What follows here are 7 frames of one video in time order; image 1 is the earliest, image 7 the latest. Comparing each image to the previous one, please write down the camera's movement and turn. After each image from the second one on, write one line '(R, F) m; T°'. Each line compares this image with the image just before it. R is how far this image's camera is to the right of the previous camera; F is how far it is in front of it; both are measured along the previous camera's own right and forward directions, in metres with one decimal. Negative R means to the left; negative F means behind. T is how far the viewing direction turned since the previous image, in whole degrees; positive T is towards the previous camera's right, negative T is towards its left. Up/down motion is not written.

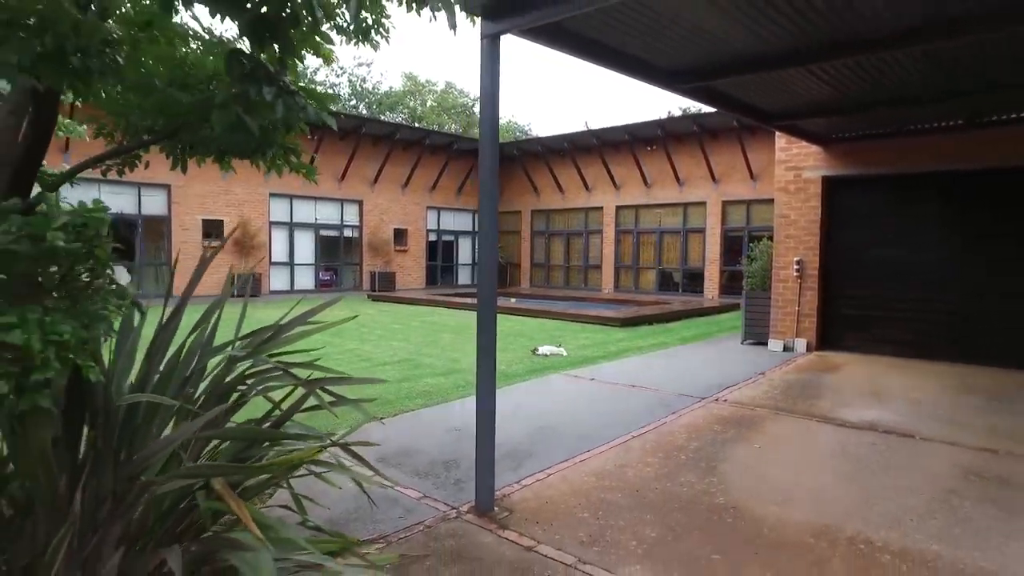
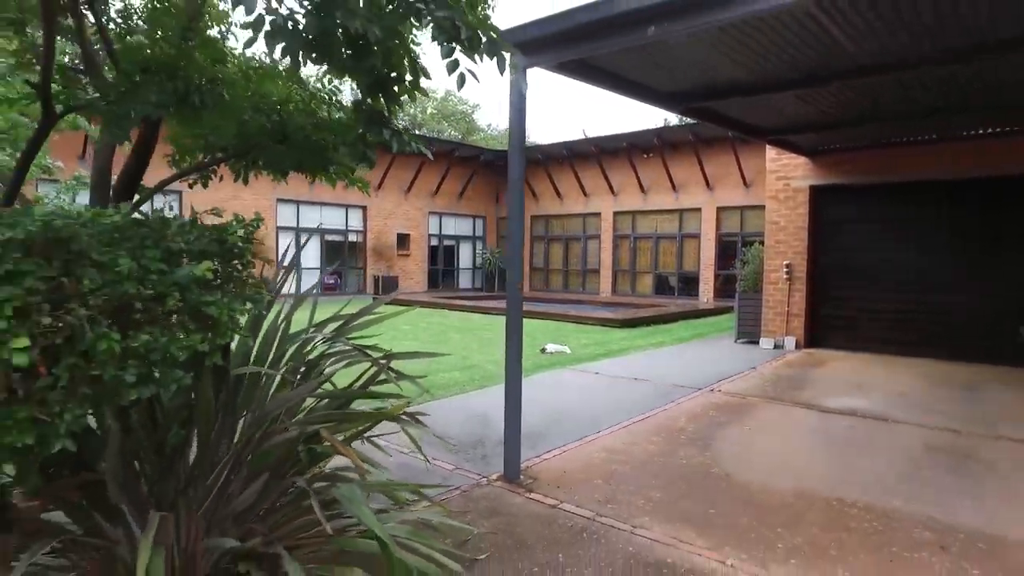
(-0.2, -0.5) m; 0°
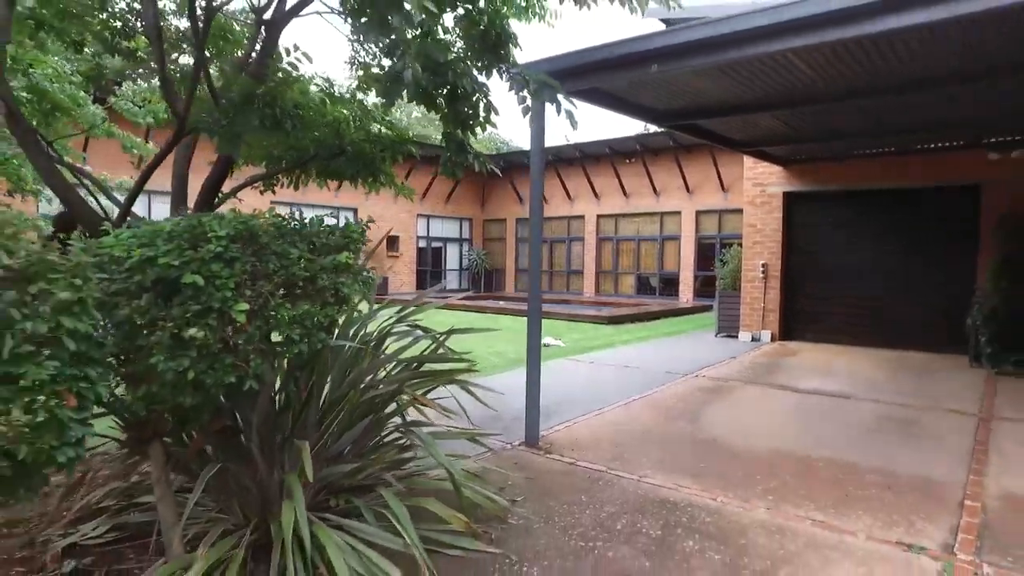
(-0.3, -0.6) m; +2°
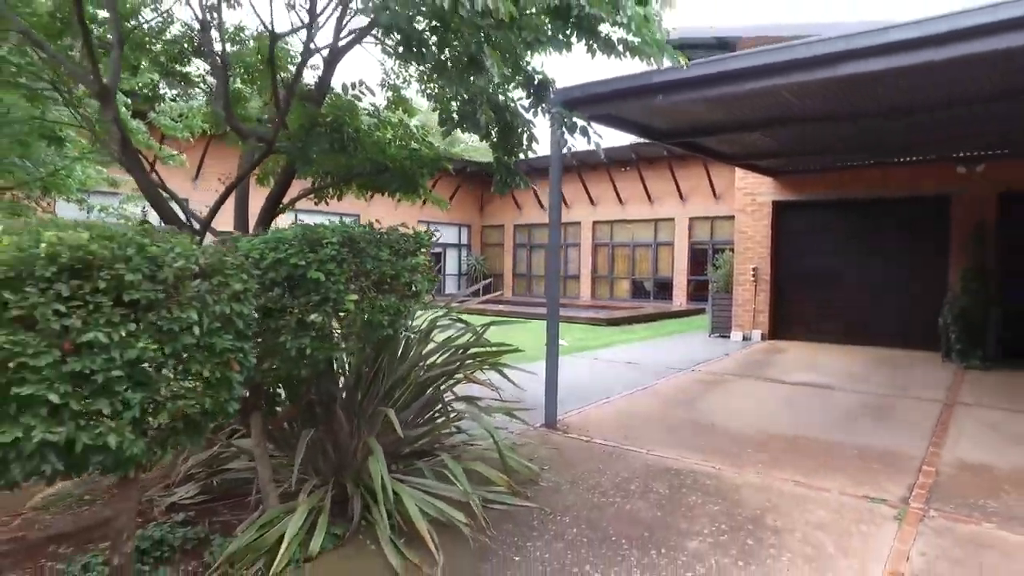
(-0.2, -0.5) m; +1°
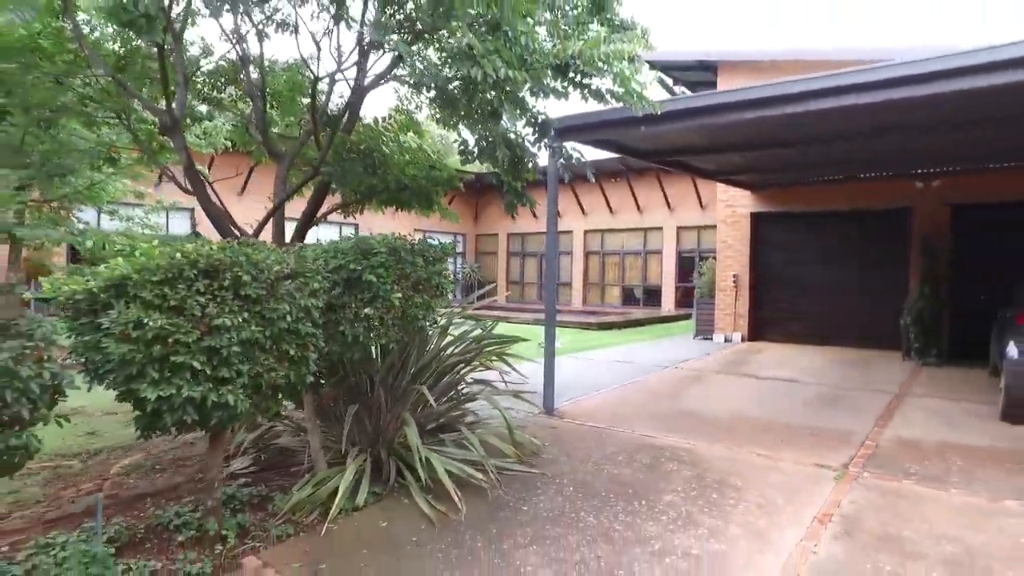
(-0.1, -0.6) m; +1°
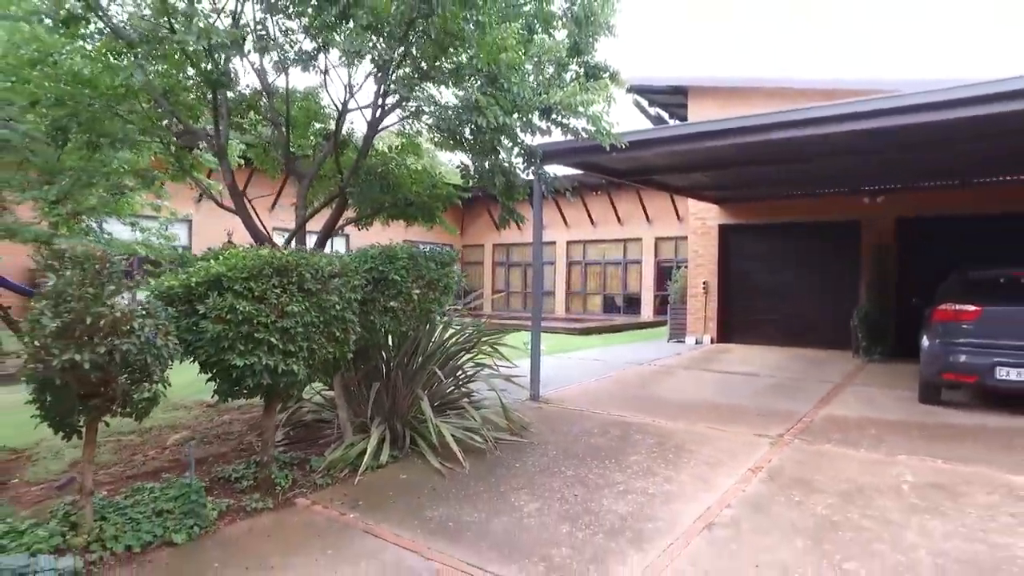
(-0.1, -0.8) m; +2°
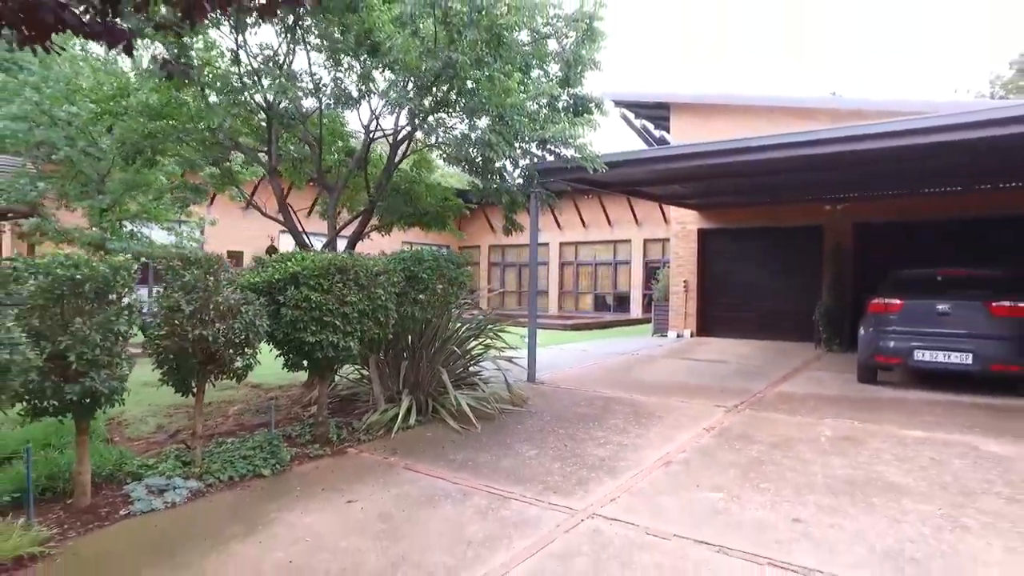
(-0.1, -0.9) m; +1°
